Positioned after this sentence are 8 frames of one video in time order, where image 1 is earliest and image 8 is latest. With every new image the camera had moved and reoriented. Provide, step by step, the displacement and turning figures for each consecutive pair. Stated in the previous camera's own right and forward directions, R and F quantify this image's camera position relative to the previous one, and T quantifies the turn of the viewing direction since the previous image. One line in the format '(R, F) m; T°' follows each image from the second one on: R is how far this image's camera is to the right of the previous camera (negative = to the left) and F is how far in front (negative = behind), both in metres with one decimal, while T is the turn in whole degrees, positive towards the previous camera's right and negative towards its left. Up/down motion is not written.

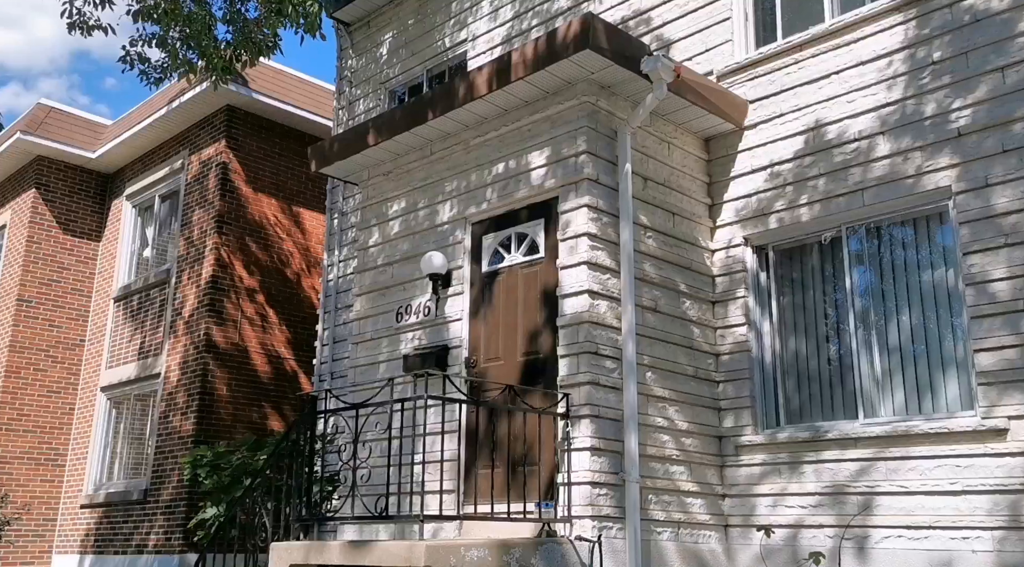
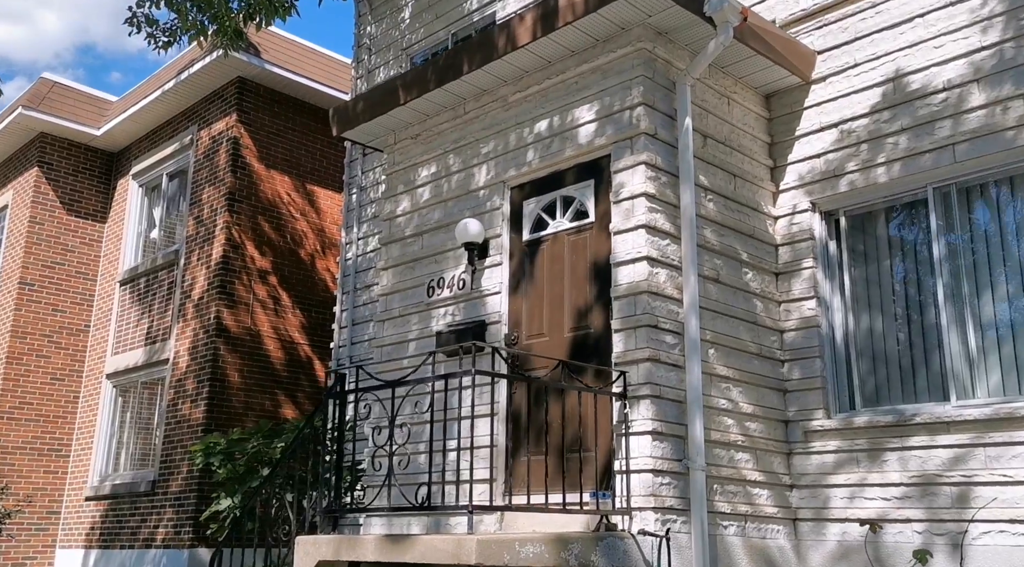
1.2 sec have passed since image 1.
(-0.2, +0.7) m; 0°
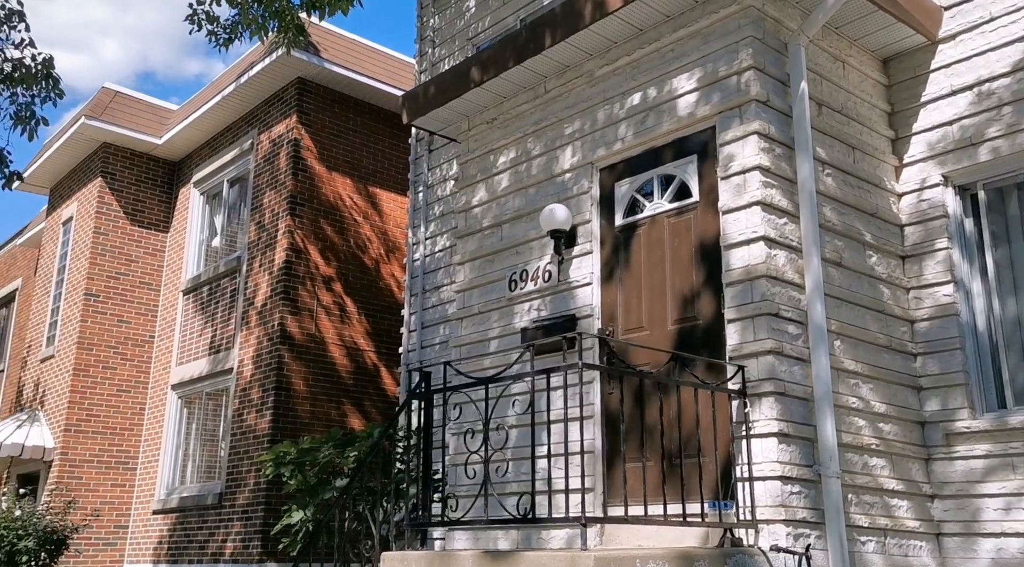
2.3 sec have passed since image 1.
(-0.2, +0.6) m; -3°
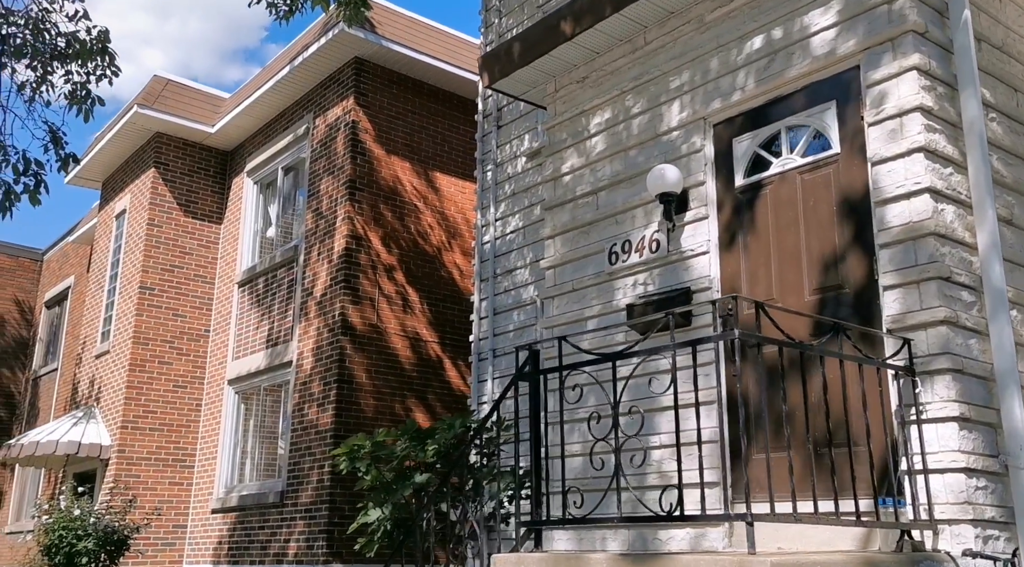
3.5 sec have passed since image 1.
(-0.3, +0.6) m; -2°
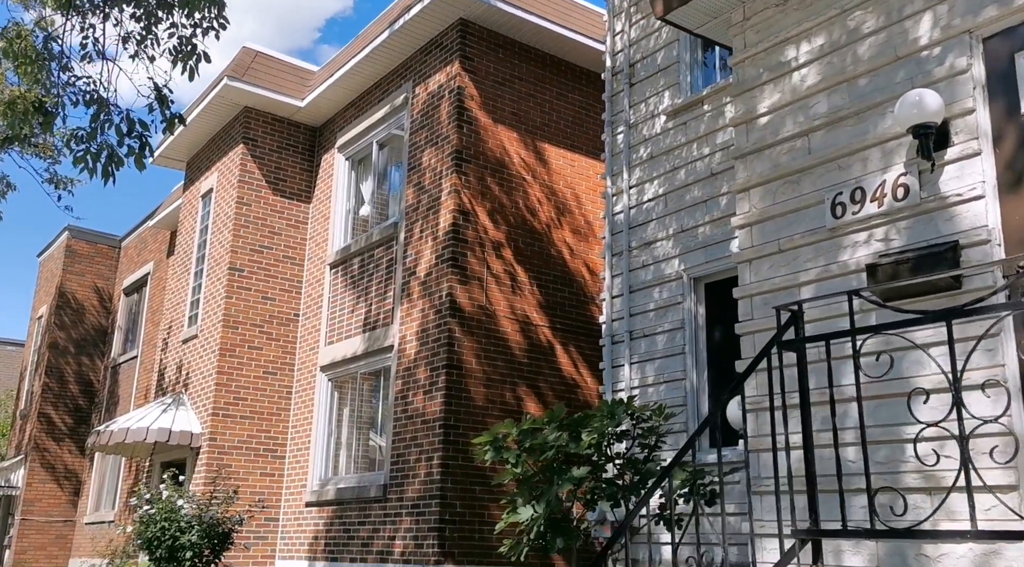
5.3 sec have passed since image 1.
(-0.7, +1.0) m; -3°
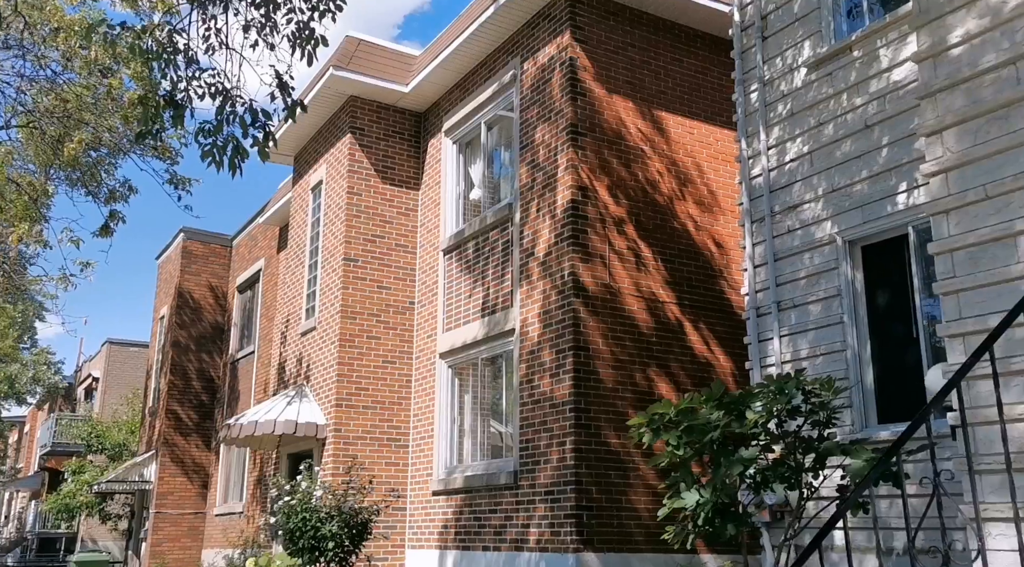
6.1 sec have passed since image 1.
(-0.3, +0.4) m; -6°
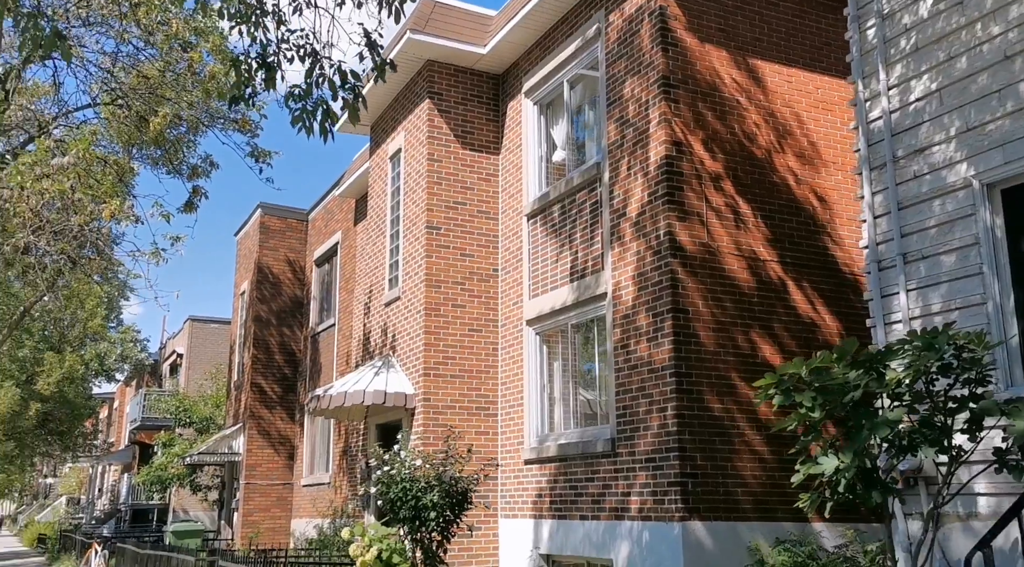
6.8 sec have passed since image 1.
(-0.2, +0.3) m; -4°
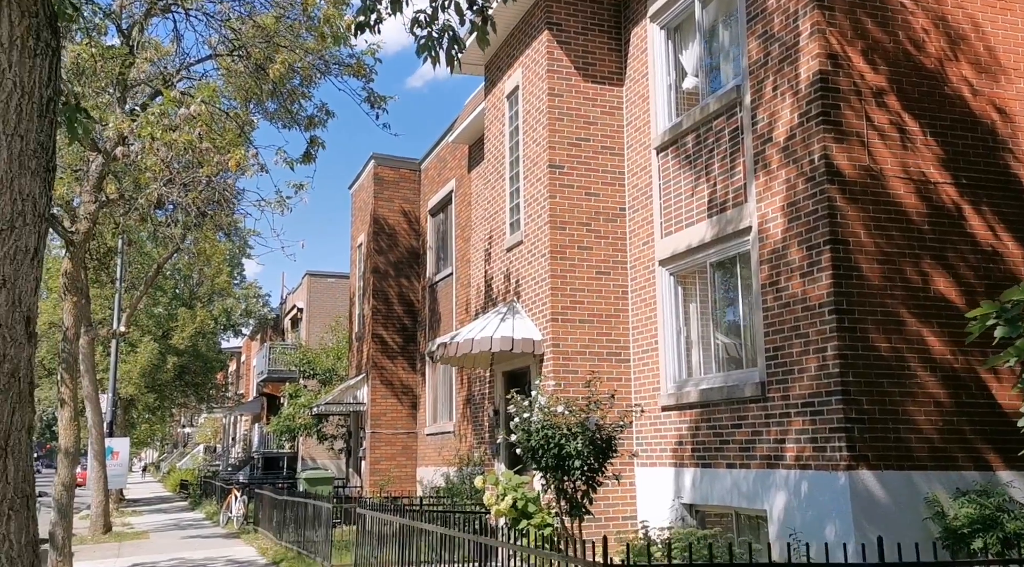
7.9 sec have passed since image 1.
(-0.3, +0.7) m; -6°
